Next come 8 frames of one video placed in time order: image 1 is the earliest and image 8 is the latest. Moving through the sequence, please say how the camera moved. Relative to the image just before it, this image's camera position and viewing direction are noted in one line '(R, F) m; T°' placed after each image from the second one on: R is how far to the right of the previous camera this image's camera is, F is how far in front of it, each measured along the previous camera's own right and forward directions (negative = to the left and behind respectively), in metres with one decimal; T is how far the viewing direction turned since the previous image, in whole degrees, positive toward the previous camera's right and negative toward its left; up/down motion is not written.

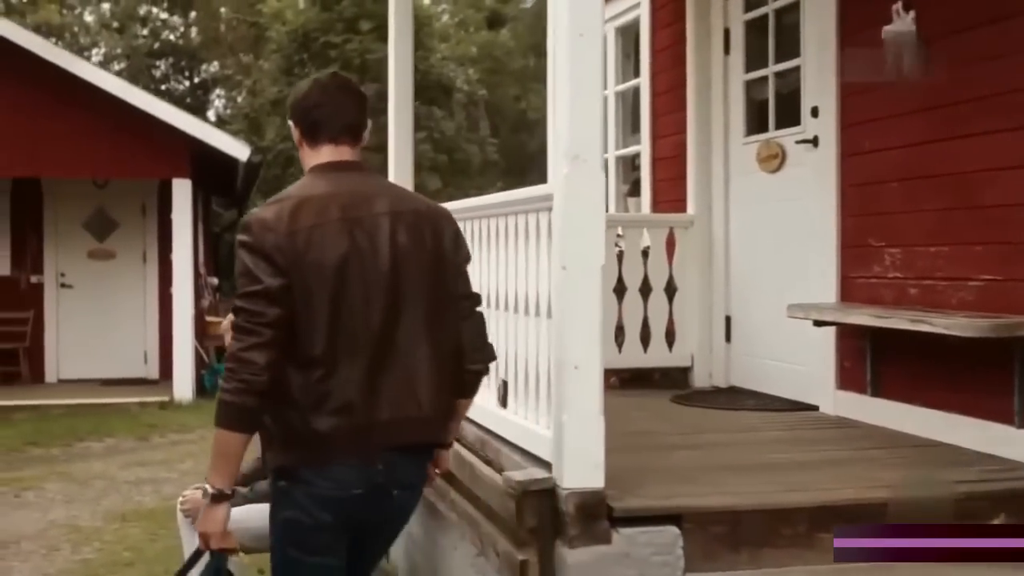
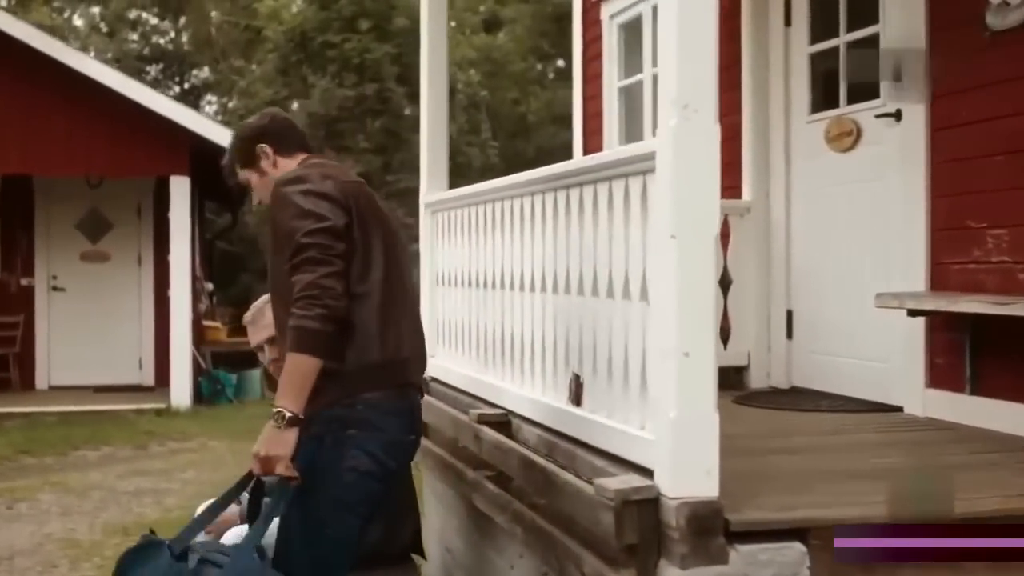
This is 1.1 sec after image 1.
(-0.3, +0.7) m; +1°
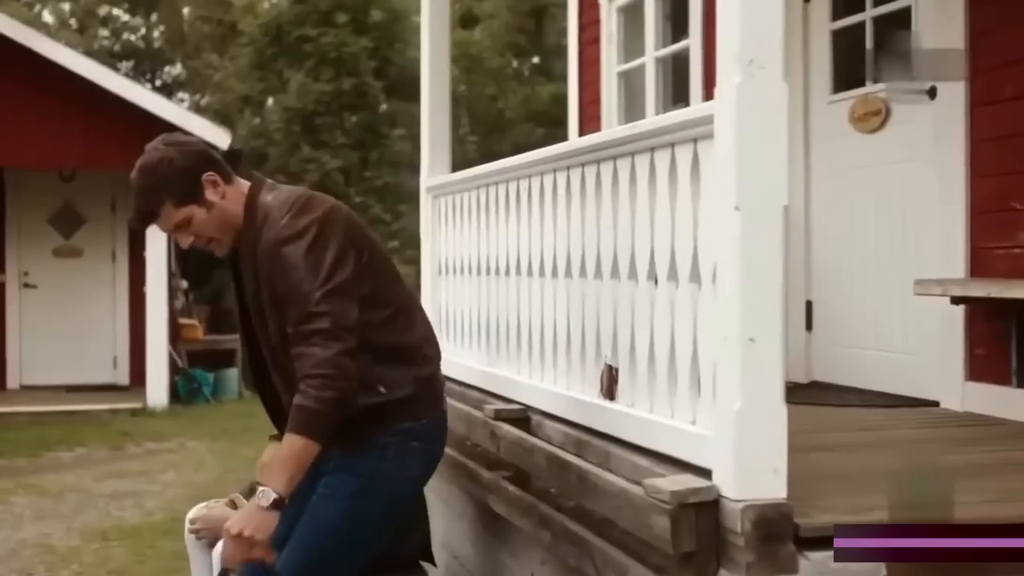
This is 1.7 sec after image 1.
(-0.2, +0.4) m; +1°
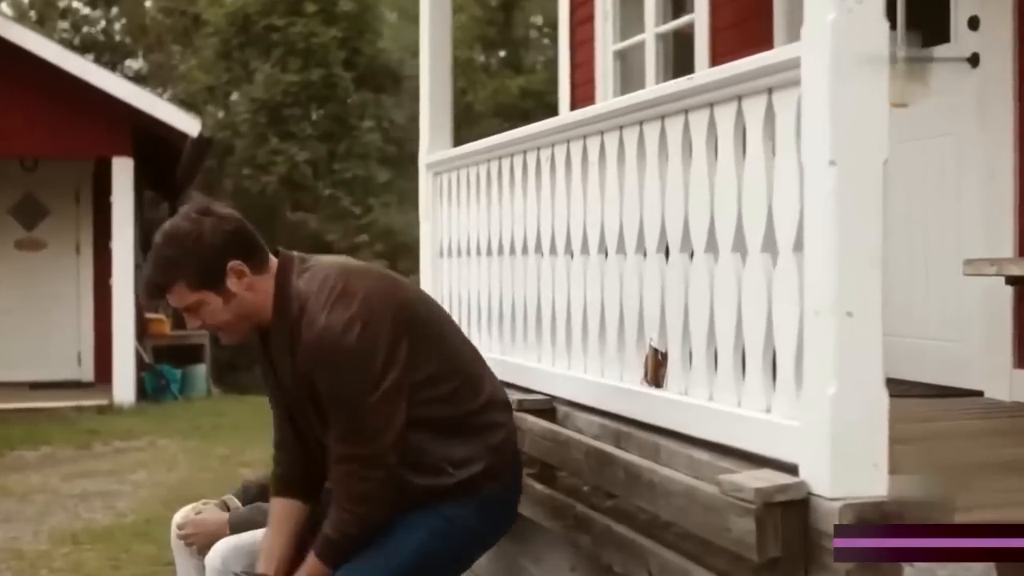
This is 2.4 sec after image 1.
(-0.2, +0.4) m; +2°
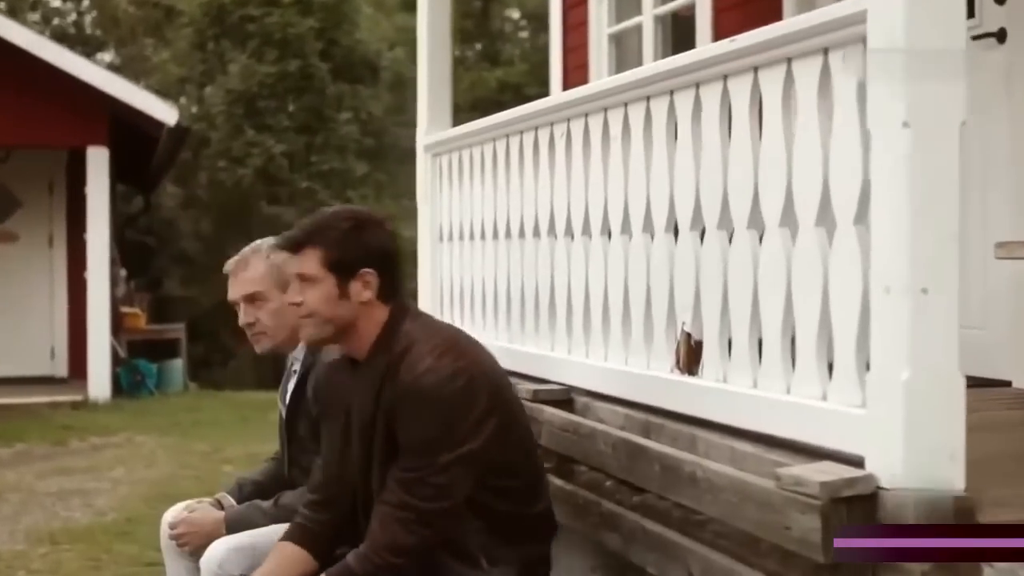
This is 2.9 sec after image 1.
(-0.1, +0.3) m; +1°
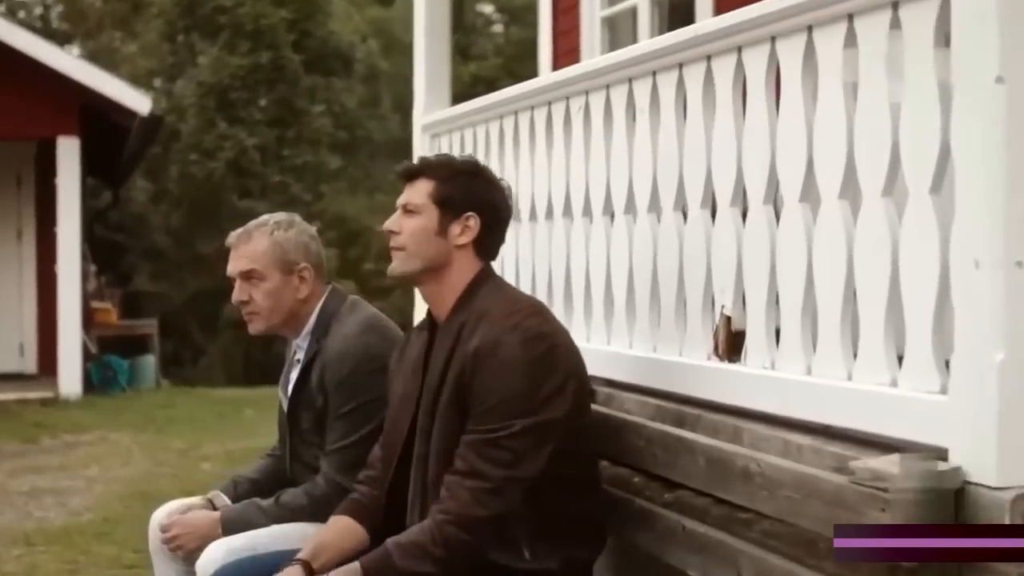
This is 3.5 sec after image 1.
(-0.1, +0.3) m; +1°
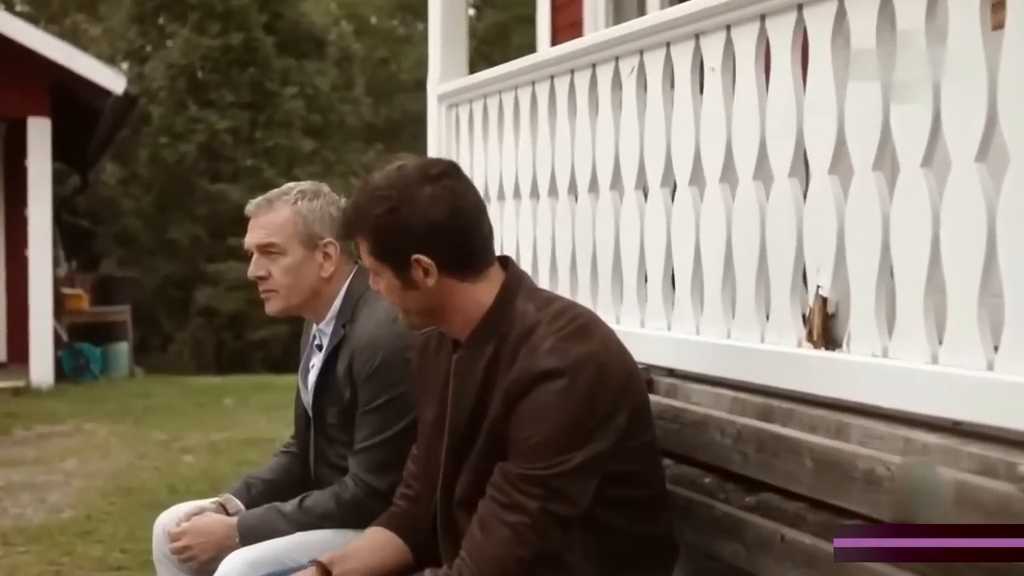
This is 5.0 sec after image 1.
(-0.2, +0.4) m; +1°
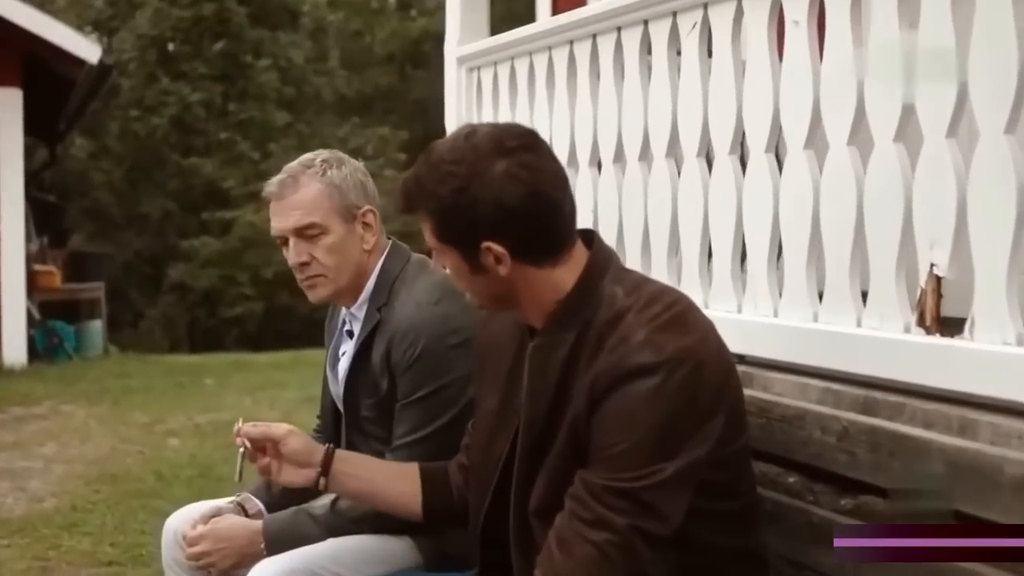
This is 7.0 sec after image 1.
(-0.2, +0.3) m; +1°
